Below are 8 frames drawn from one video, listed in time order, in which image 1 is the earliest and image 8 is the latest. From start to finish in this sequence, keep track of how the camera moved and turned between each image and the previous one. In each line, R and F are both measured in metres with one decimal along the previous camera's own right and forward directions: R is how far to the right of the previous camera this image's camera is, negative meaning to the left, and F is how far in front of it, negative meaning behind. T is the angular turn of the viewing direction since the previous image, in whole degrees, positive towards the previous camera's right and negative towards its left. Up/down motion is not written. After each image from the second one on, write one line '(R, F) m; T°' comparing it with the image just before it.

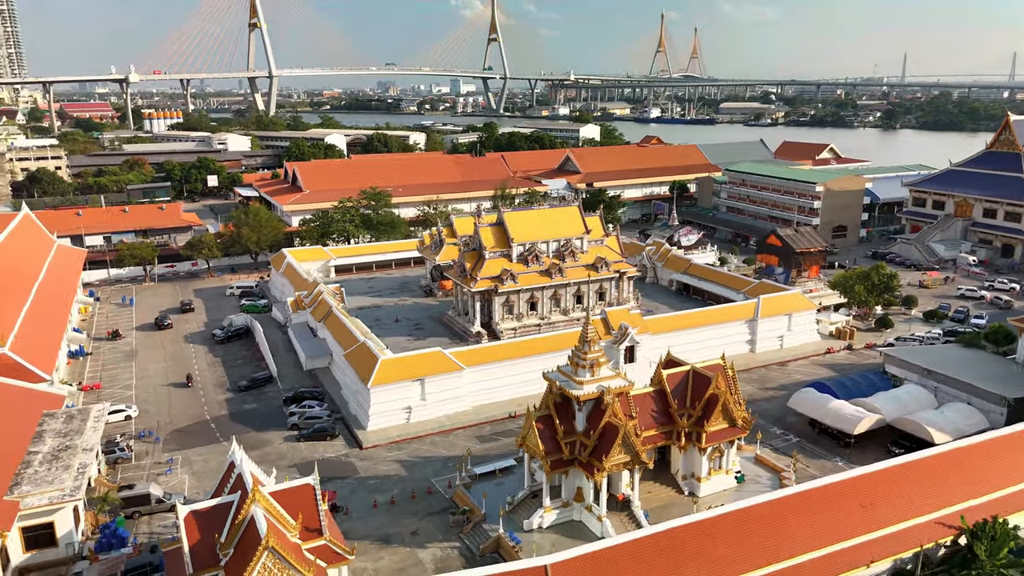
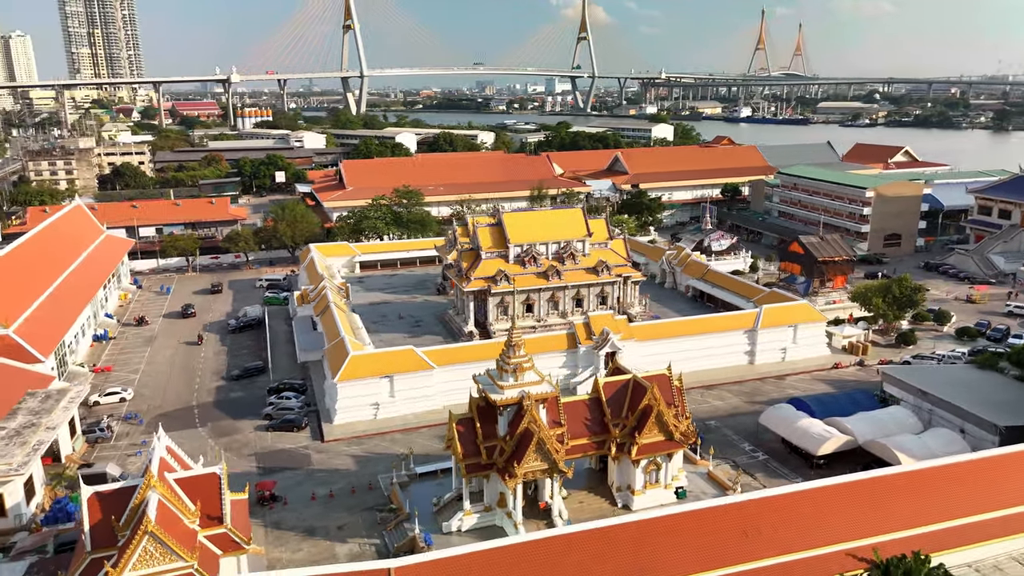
(+4.0, +0.3) m; -7°
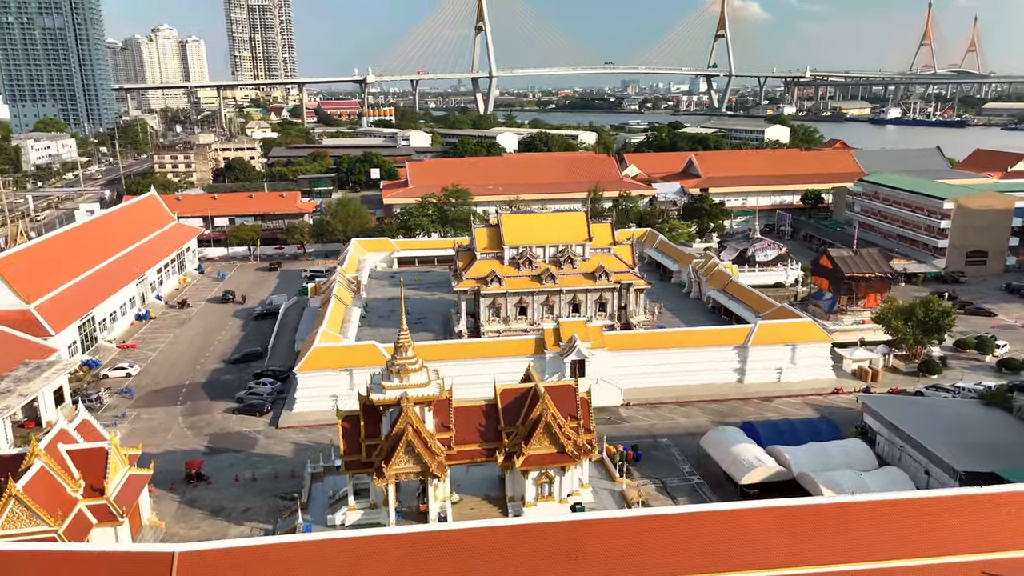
(+5.9, +0.7) m; -10°
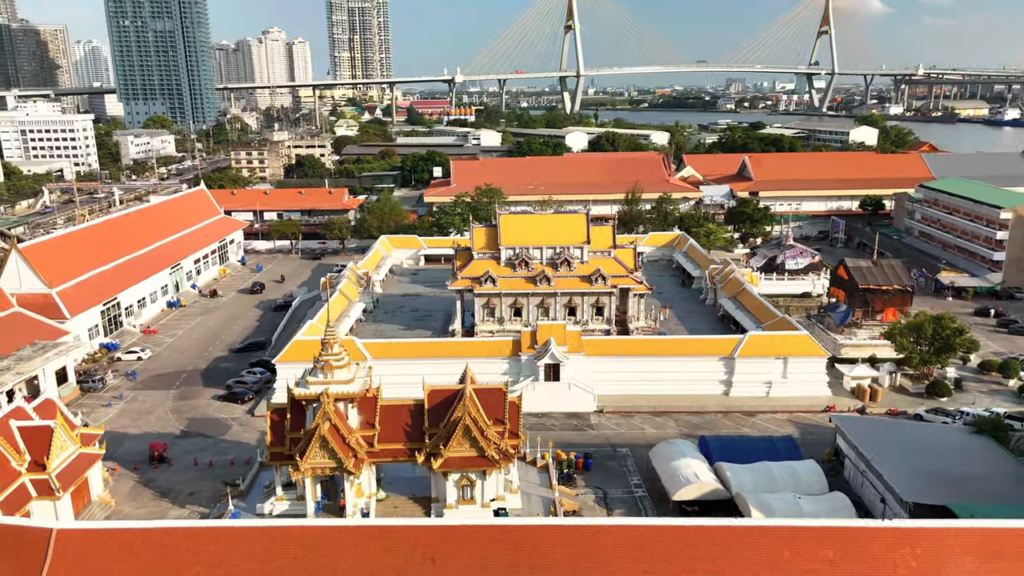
(+4.1, +0.4) m; -7°
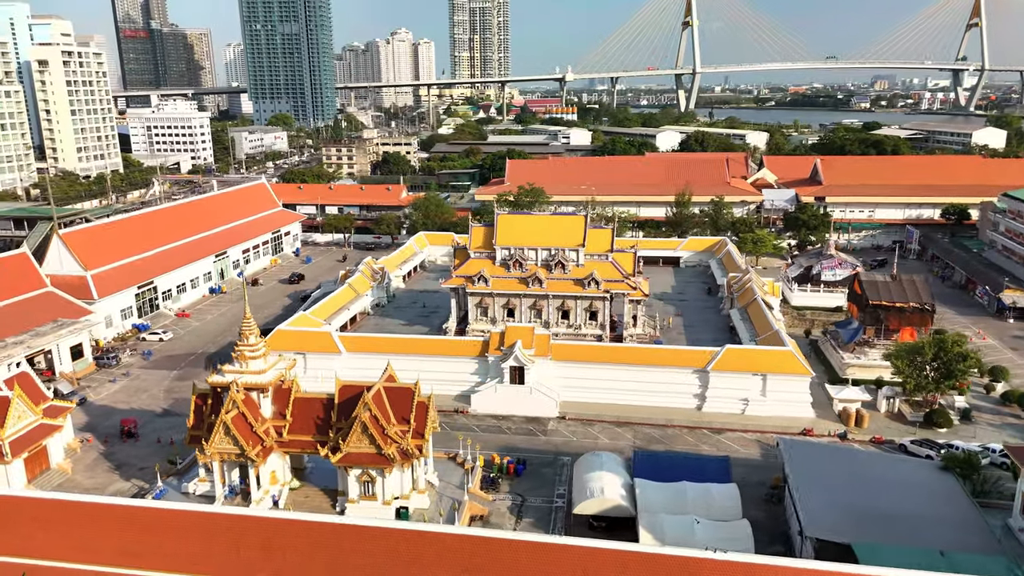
(+5.2, +0.6) m; -9°
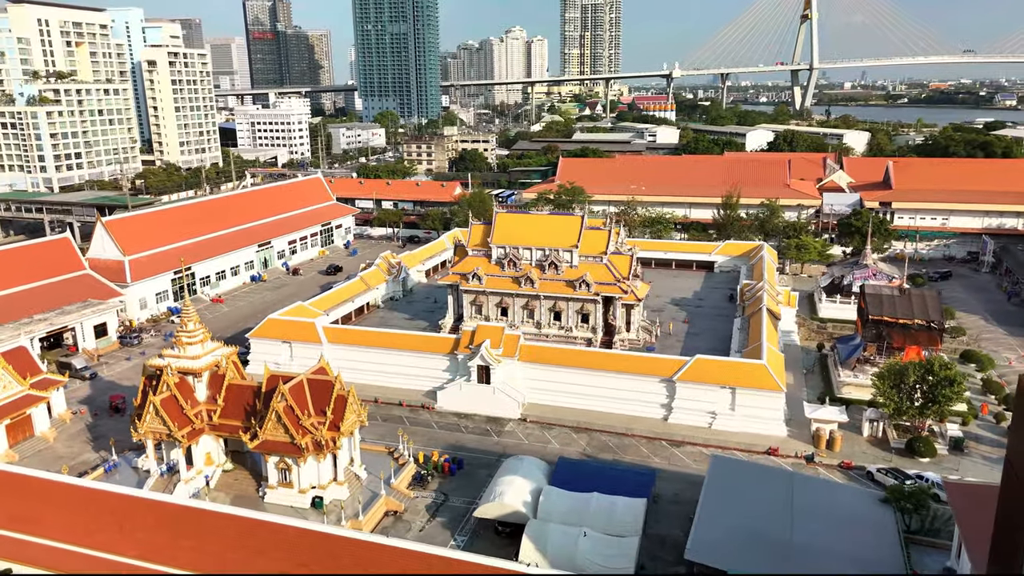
(+4.9, +0.5) m; -8°
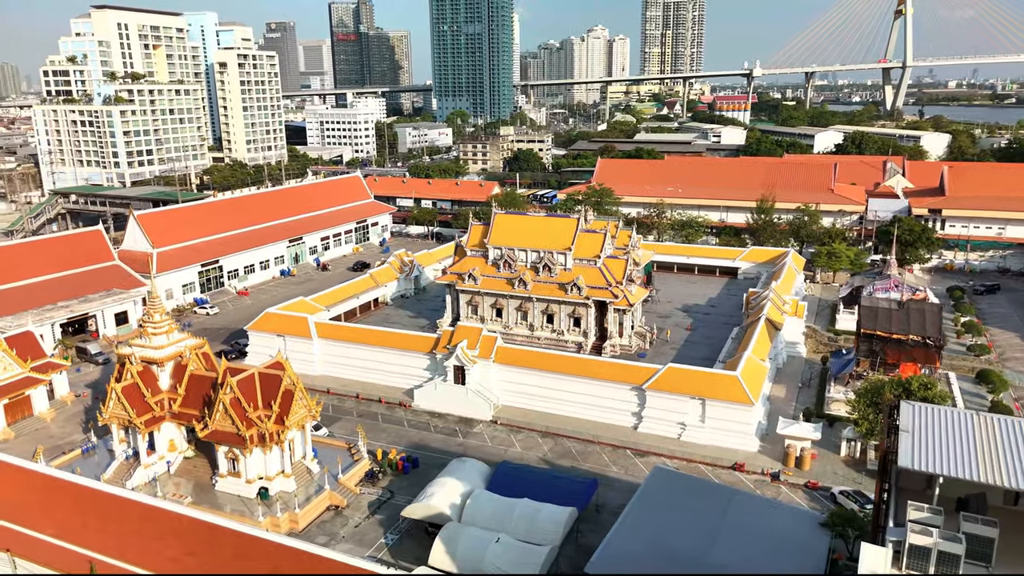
(+3.5, +0.3) m; -6°
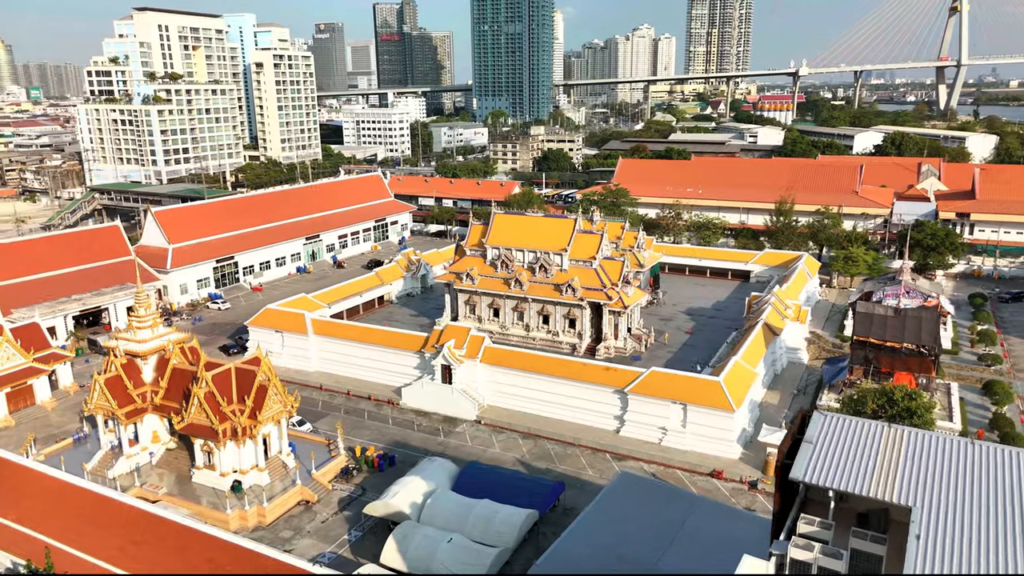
(+1.9, +0.1) m; -3°
